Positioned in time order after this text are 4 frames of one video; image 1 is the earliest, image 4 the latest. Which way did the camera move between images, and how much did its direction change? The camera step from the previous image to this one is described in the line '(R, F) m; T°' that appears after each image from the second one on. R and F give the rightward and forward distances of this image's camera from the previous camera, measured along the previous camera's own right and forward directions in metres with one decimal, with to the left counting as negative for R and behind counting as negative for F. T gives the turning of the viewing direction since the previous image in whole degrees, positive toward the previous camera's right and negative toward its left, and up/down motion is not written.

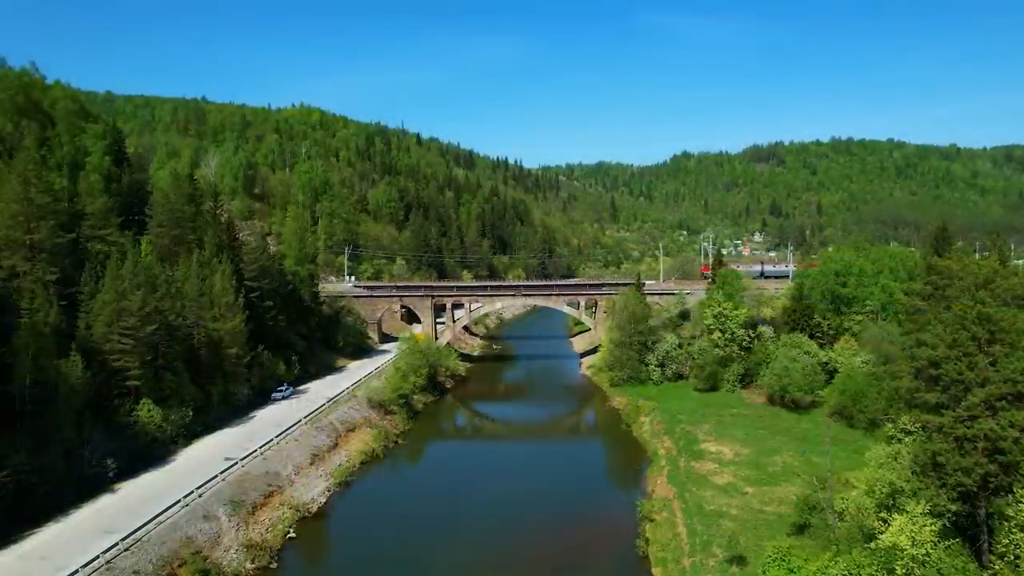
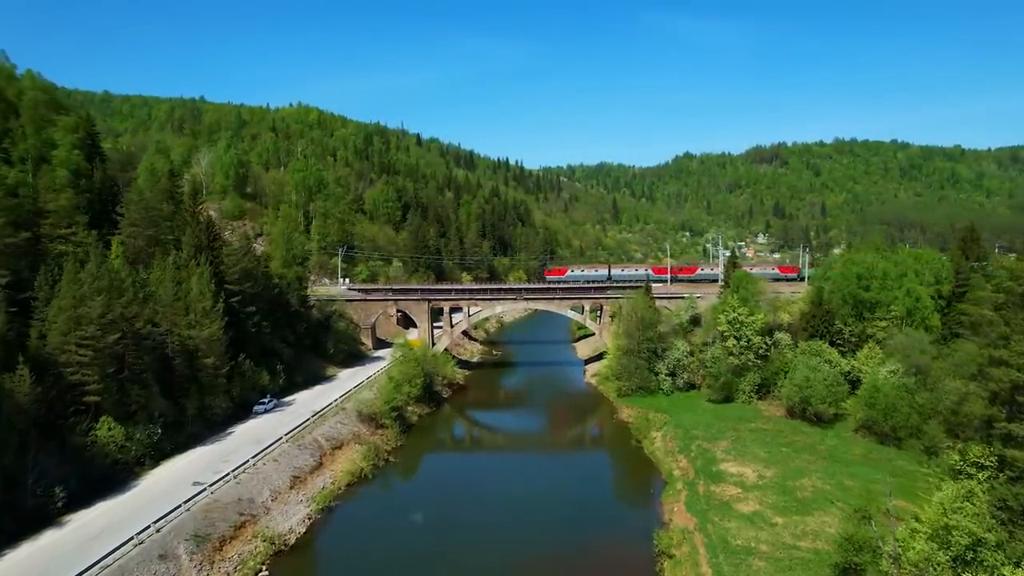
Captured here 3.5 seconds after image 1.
(0.0, +3.6) m; 0°
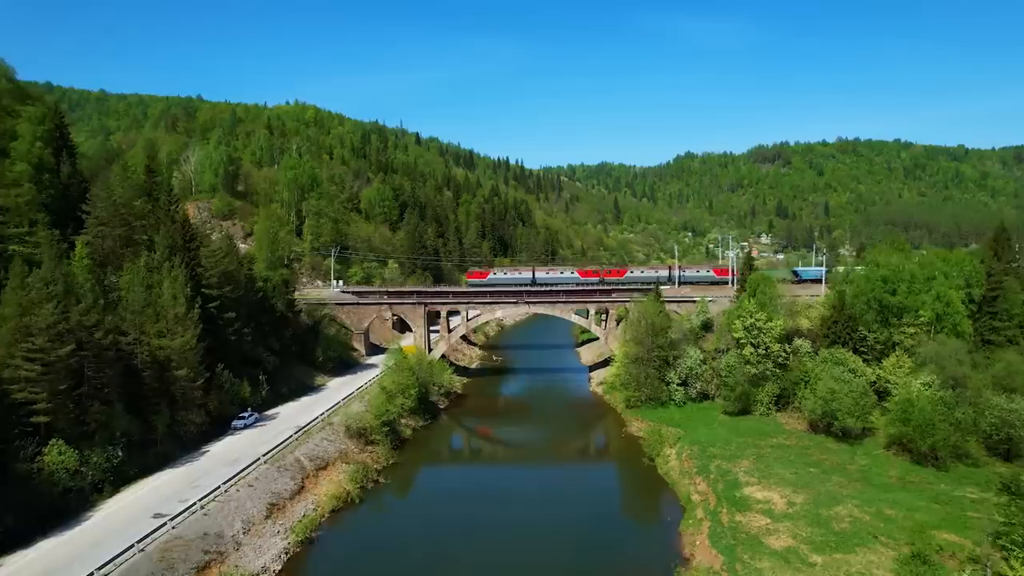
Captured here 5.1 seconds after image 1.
(-0.1, +3.6) m; 0°
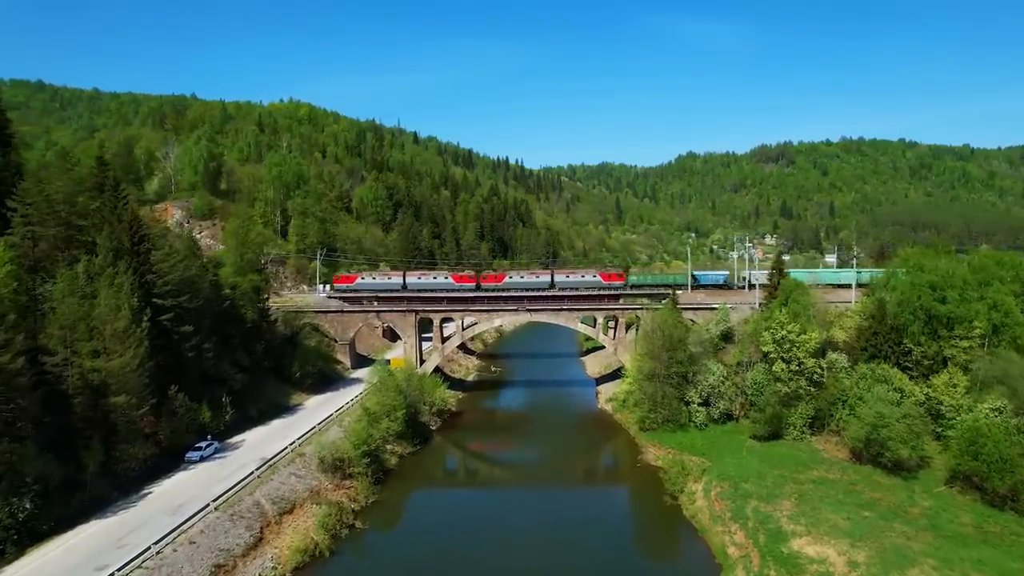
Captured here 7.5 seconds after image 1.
(0.0, +5.8) m; 0°
